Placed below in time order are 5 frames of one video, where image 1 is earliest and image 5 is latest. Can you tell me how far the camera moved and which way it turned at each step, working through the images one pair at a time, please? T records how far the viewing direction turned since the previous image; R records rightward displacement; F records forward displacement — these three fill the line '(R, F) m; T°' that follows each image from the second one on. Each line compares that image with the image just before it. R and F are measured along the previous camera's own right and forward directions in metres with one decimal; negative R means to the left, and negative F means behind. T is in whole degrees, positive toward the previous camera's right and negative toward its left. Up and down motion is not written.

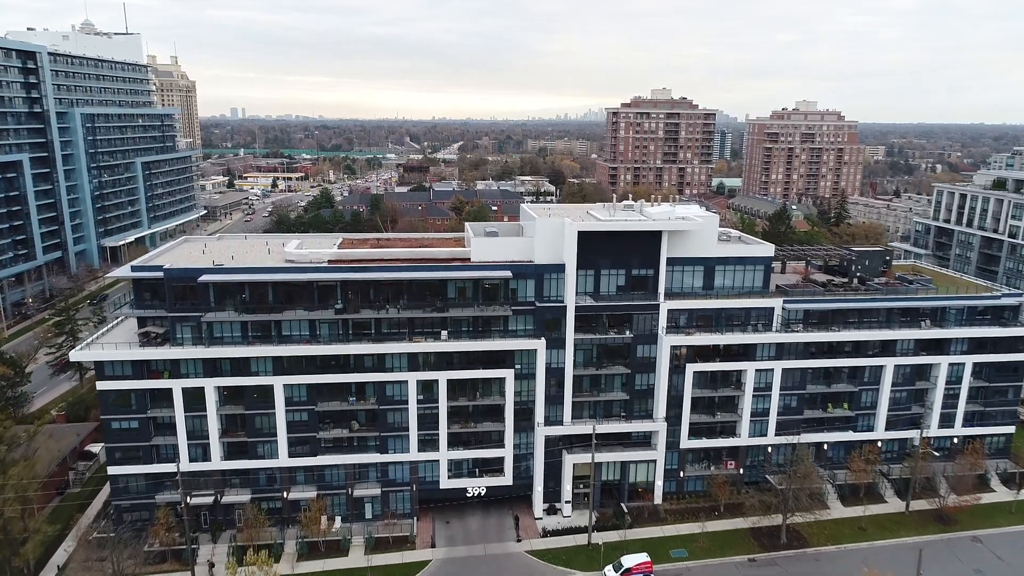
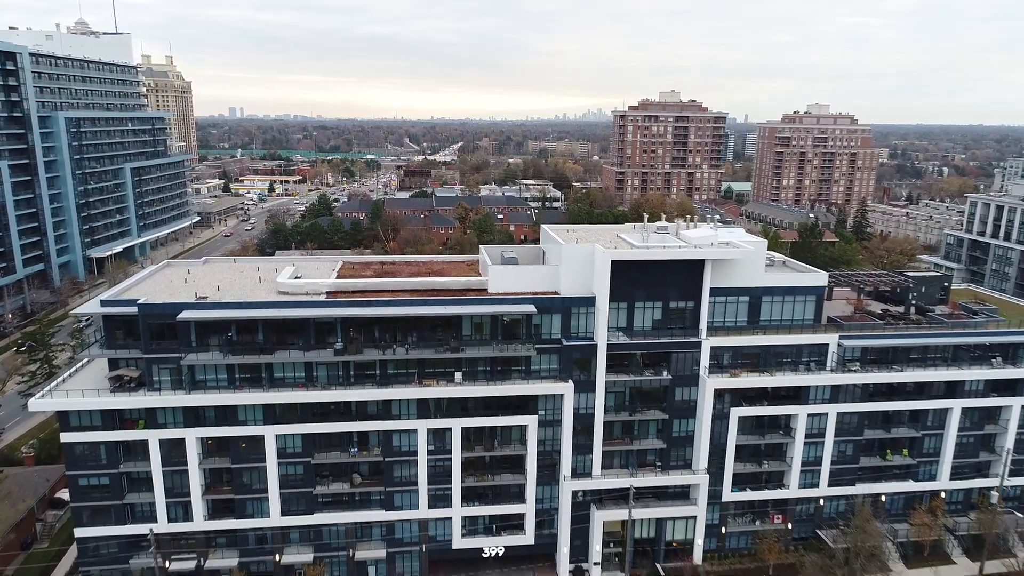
(-1.1, +3.5) m; 0°
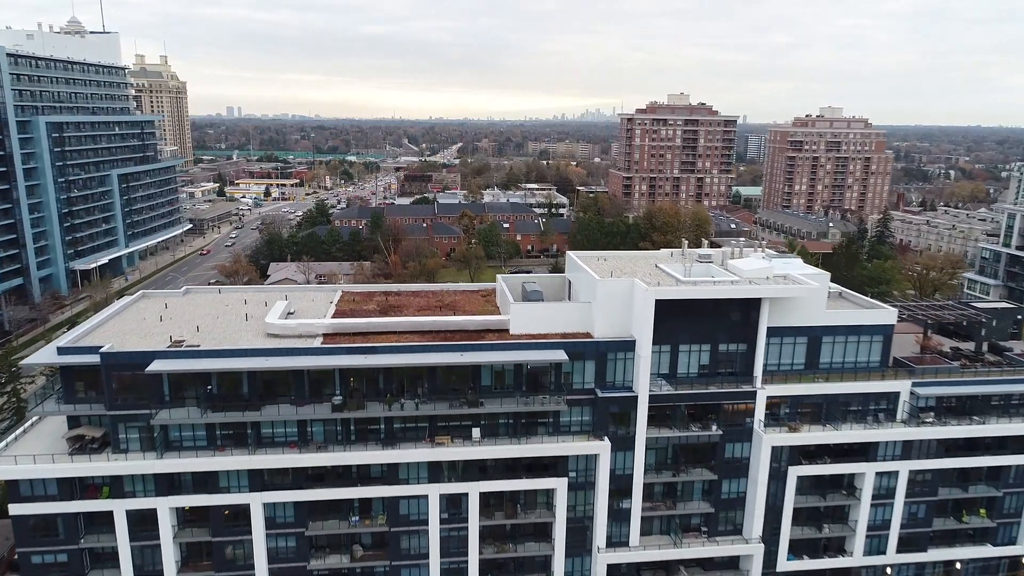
(-1.0, +3.6) m; 0°
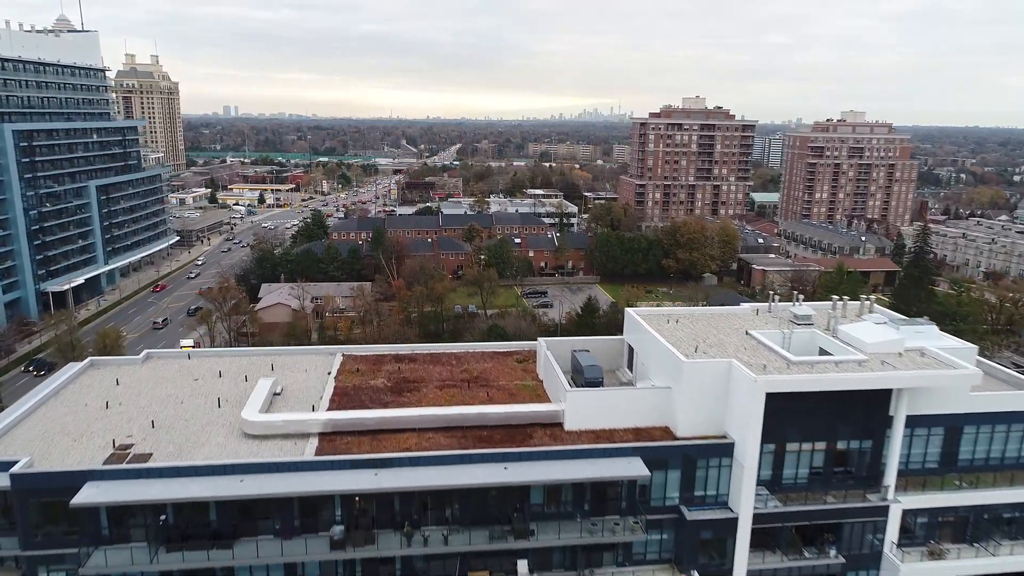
(-1.7, +5.6) m; 0°
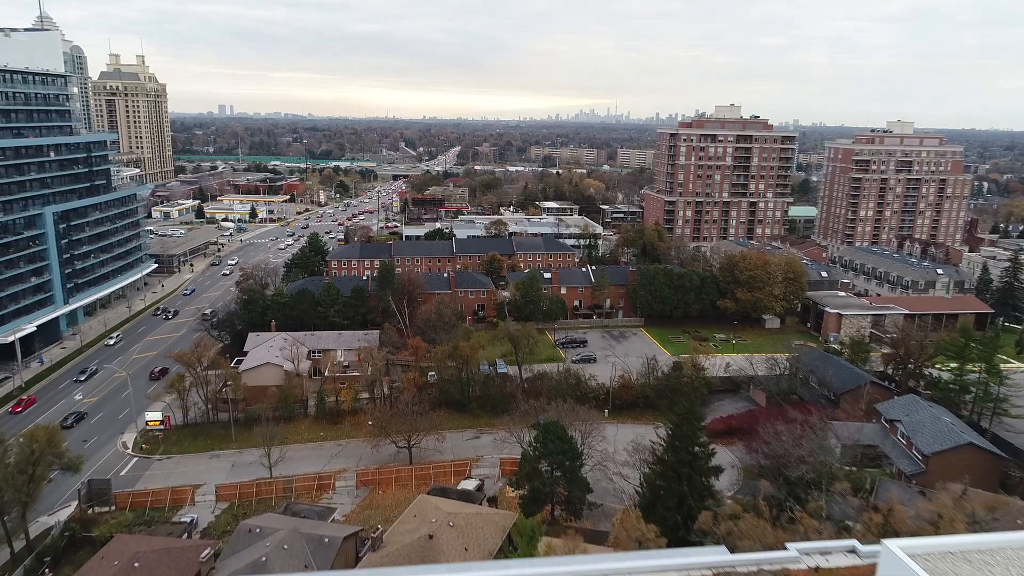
(-3.3, +9.8) m; 0°
